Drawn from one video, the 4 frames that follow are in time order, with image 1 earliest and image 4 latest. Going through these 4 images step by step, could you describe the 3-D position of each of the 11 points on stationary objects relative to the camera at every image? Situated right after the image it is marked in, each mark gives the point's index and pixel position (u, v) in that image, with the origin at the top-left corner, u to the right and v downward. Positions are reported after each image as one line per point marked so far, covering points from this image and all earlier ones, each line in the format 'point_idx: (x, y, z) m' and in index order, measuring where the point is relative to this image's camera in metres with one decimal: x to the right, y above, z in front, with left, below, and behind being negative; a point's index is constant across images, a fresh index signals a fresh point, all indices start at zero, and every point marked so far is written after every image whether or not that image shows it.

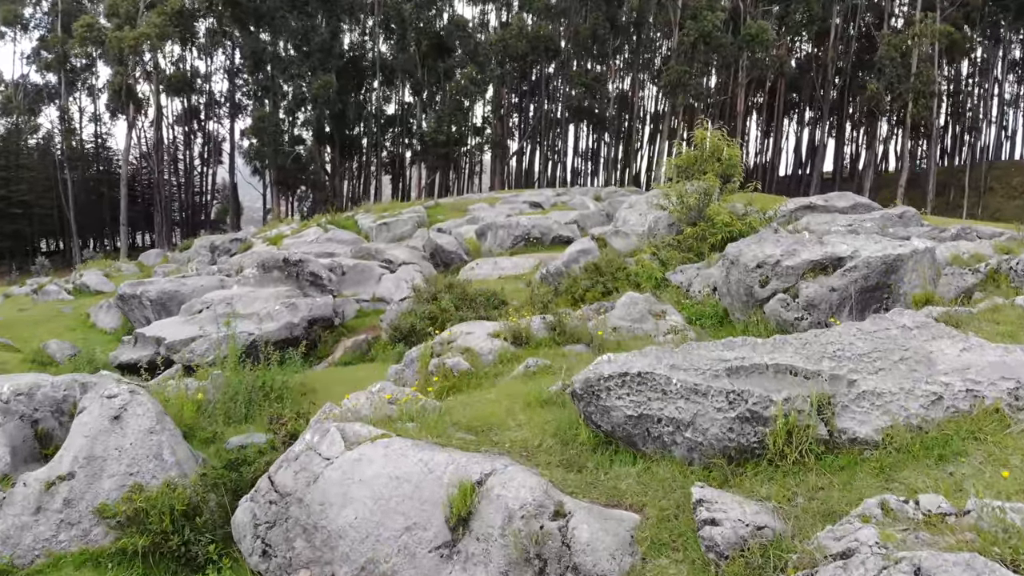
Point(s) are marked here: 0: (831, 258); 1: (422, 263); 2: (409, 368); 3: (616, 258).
0: (+2.4, +0.2, +8.2) m
1: (-1.4, +0.4, +17.1) m
2: (-0.7, -0.6, +7.9) m
3: (+1.5, +0.4, +15.5) m
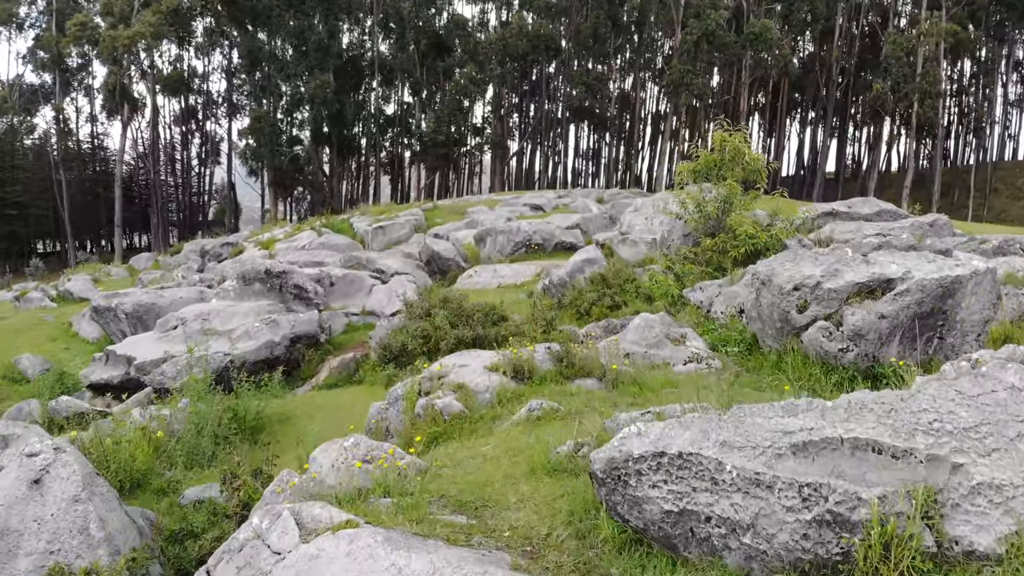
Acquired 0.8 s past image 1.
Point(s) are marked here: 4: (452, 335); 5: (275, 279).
0: (+2.4, +0.1, +7.1) m
1: (-1.4, +0.2, +16.0) m
2: (-0.7, -0.7, +6.9) m
3: (+1.5, +0.3, +14.4) m
4: (-0.6, -0.5, +11.5) m
5: (-2.9, +0.1, +13.8) m
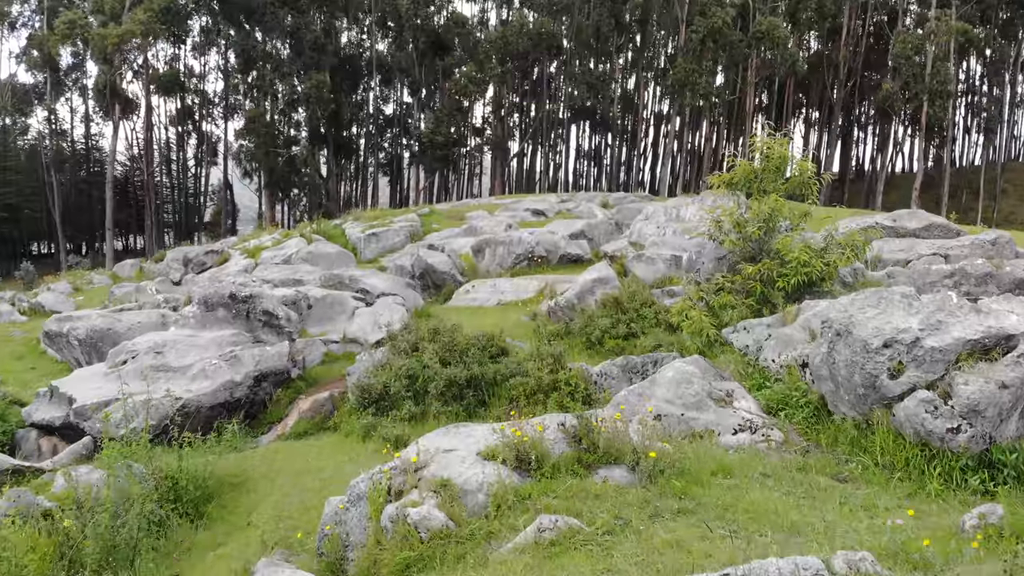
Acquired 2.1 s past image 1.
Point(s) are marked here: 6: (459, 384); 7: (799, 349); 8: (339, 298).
0: (+2.4, -0.2, +5.4) m
1: (-1.4, -0.1, +14.3) m
2: (-0.7, -1.0, +5.2) m
3: (+1.5, 0.0, +12.7) m
4: (-0.6, -0.8, +9.7) m
5: (-2.9, -0.2, +12.1) m
6: (-0.5, -0.8, +9.7) m
7: (+1.8, -0.4, +7.0) m
8: (-2.1, -0.1, +13.5) m
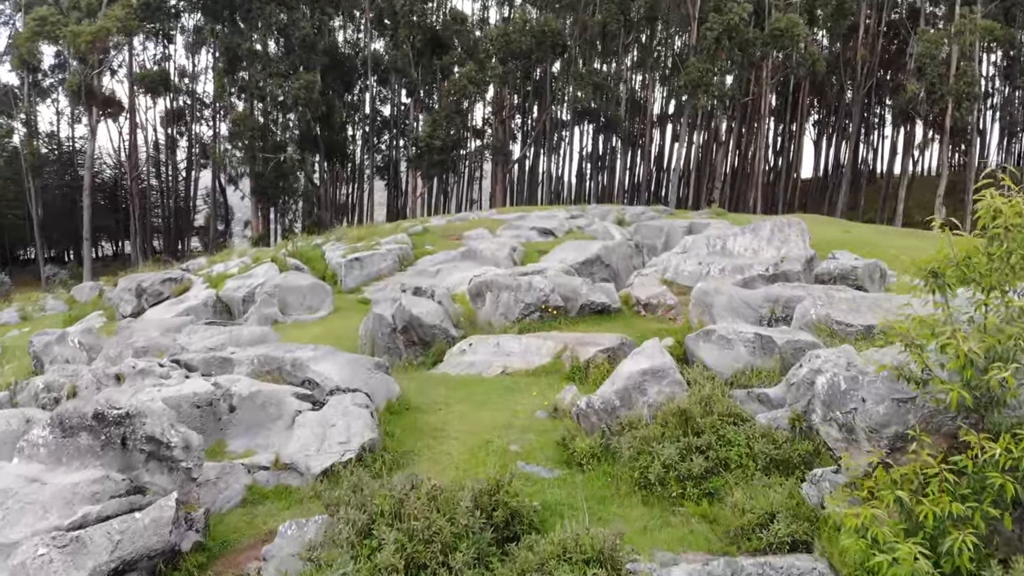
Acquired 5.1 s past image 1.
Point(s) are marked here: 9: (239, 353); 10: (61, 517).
0: (+2.5, -1.0, +1.3) m
1: (-1.3, -0.9, +10.3) m
2: (-0.6, -1.8, +1.1) m
3: (+1.6, -0.8, +8.6) m
4: (-0.5, -1.5, +5.7) m
5: (-2.8, -1.0, +8.0) m
6: (-0.4, -1.6, +5.6) m
7: (+1.9, -1.2, +3.0) m
8: (-2.0, -0.9, +9.4) m
9: (-2.7, -0.6, +10.9) m
10: (-2.8, -1.4, +6.9) m
